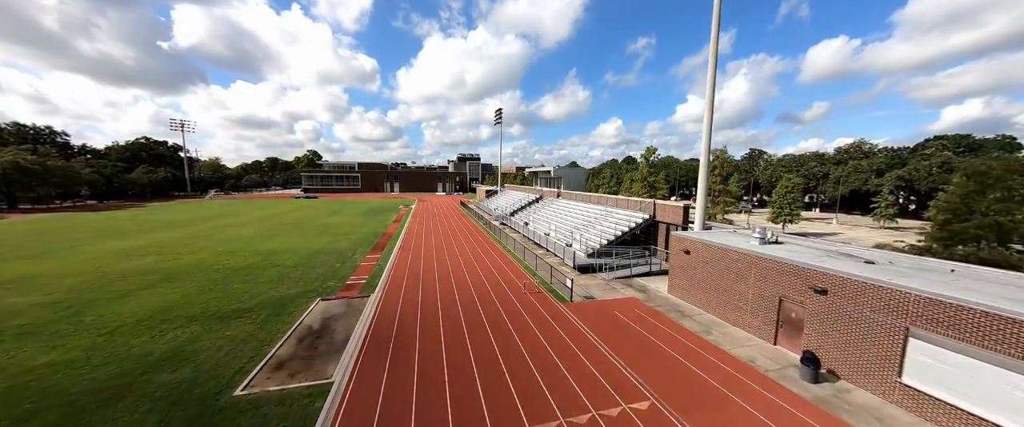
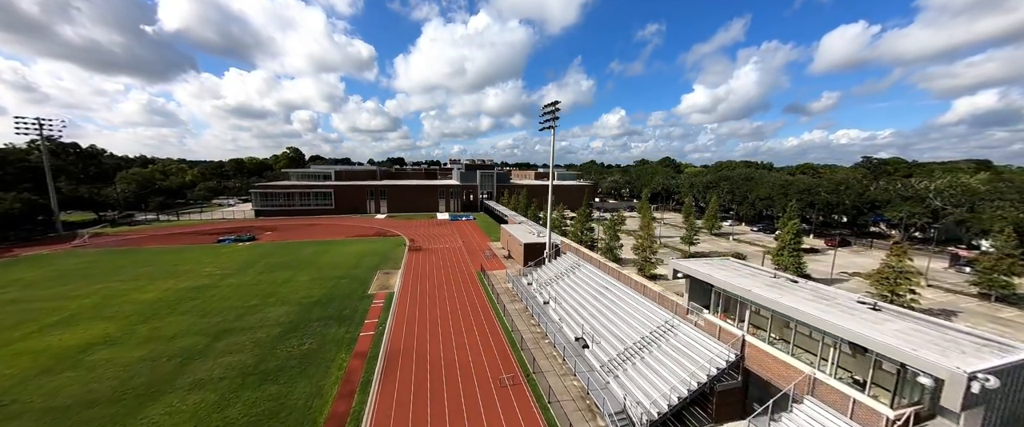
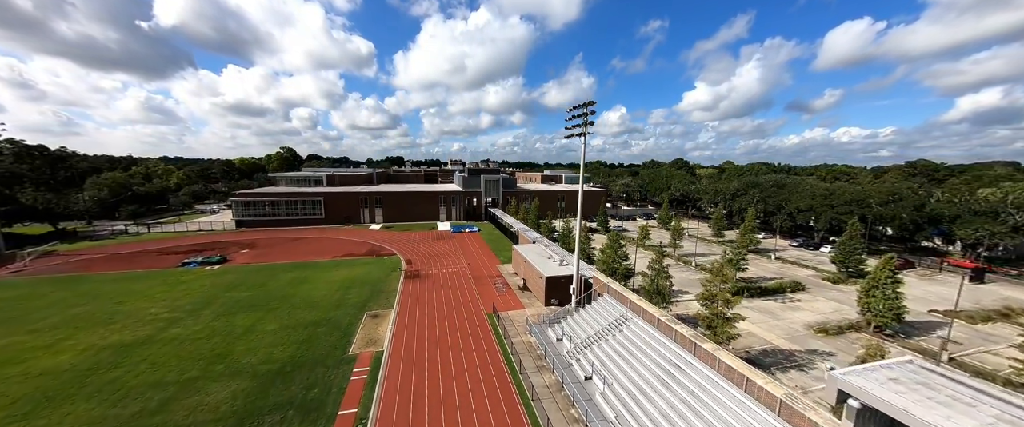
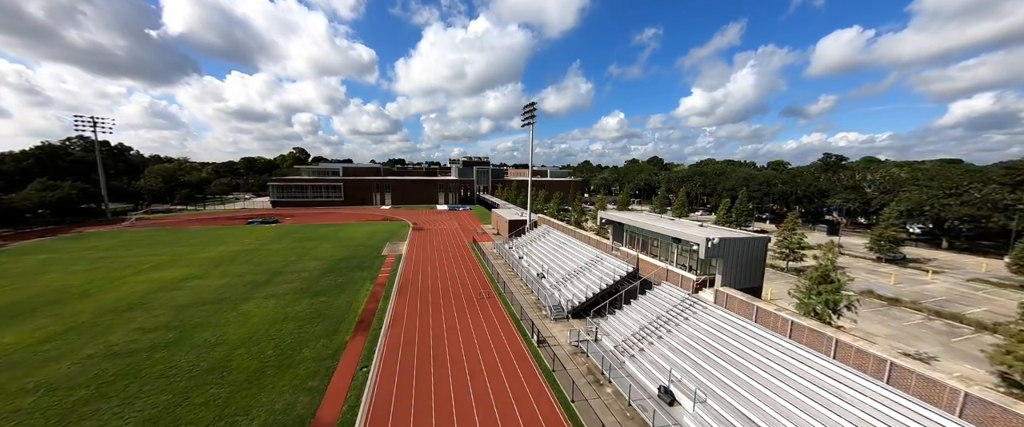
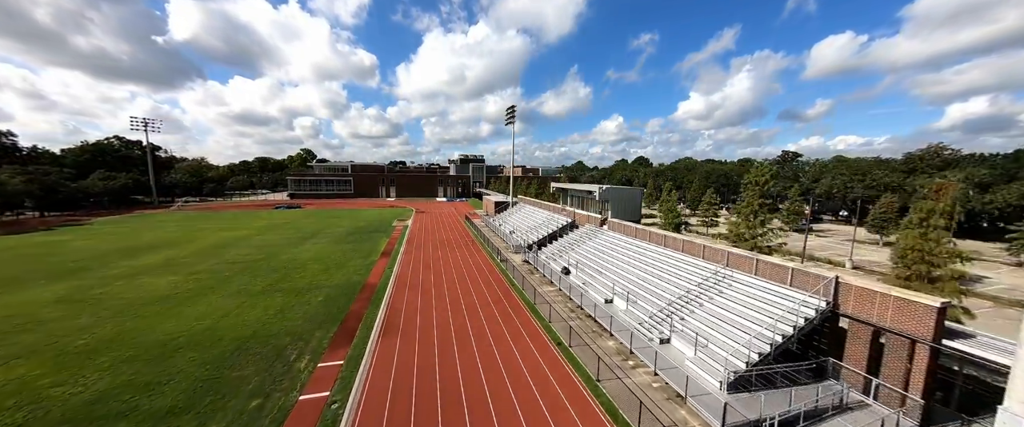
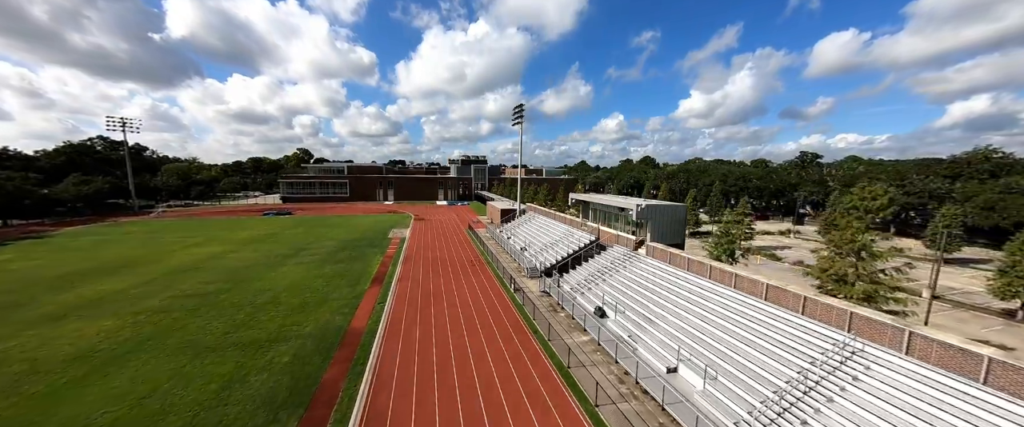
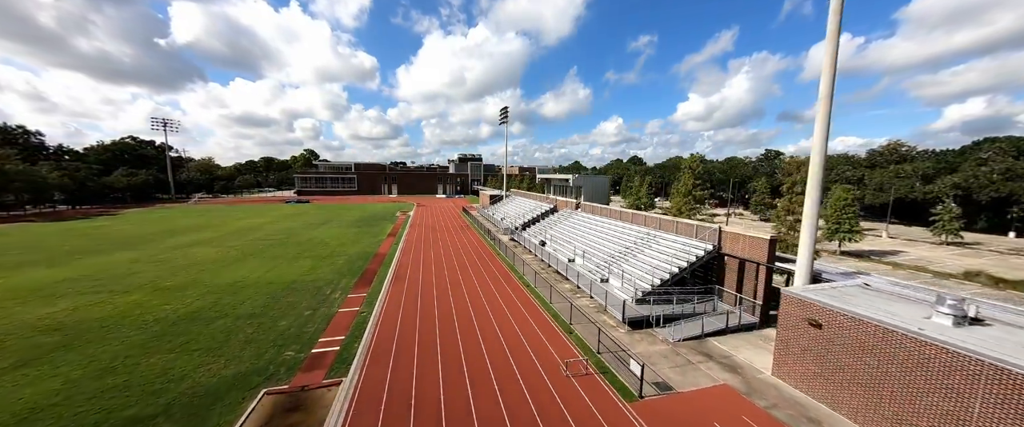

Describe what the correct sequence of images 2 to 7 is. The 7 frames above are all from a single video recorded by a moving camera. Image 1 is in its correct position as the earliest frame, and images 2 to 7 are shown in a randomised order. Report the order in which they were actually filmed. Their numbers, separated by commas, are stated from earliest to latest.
7, 5, 6, 4, 2, 3
